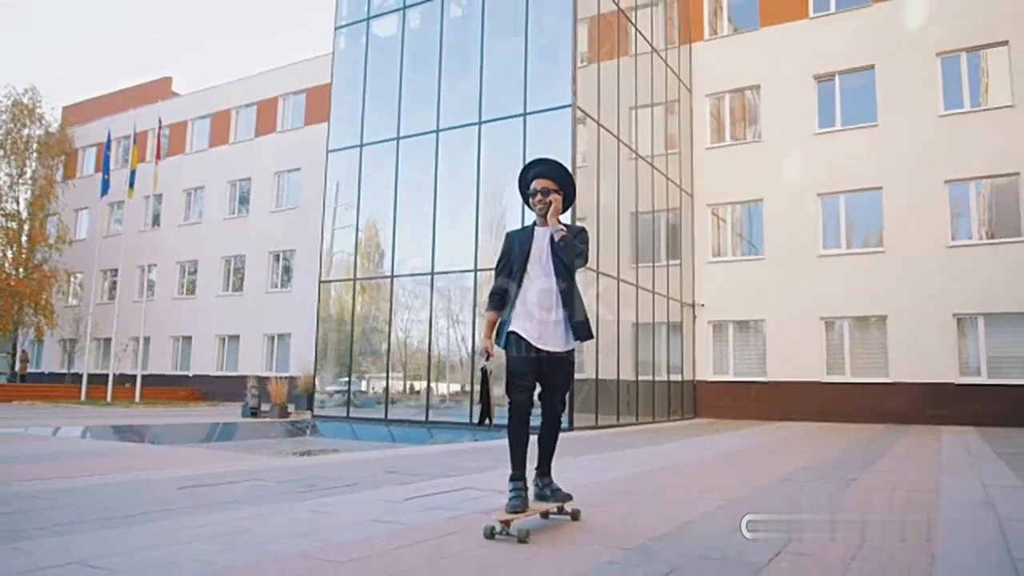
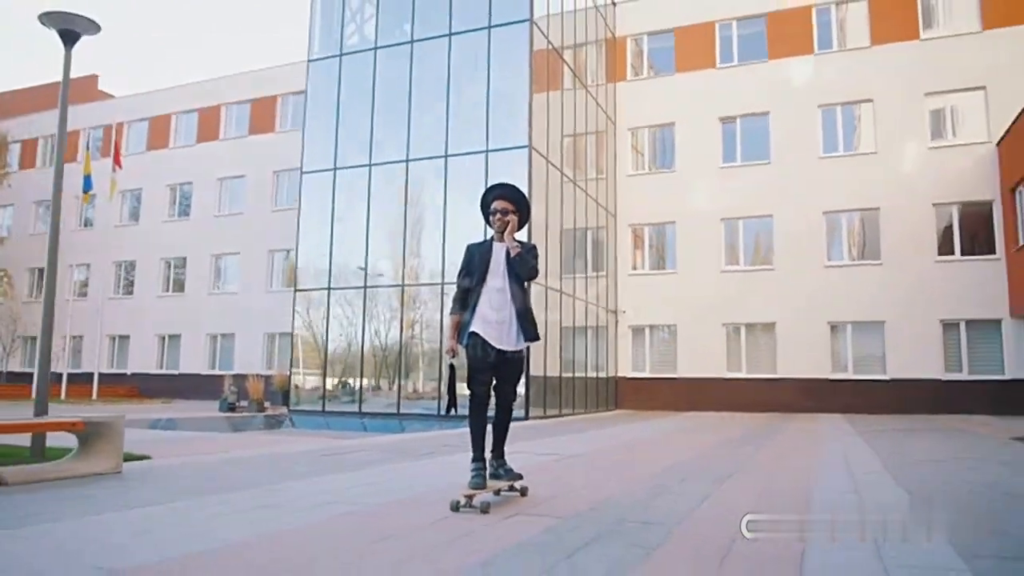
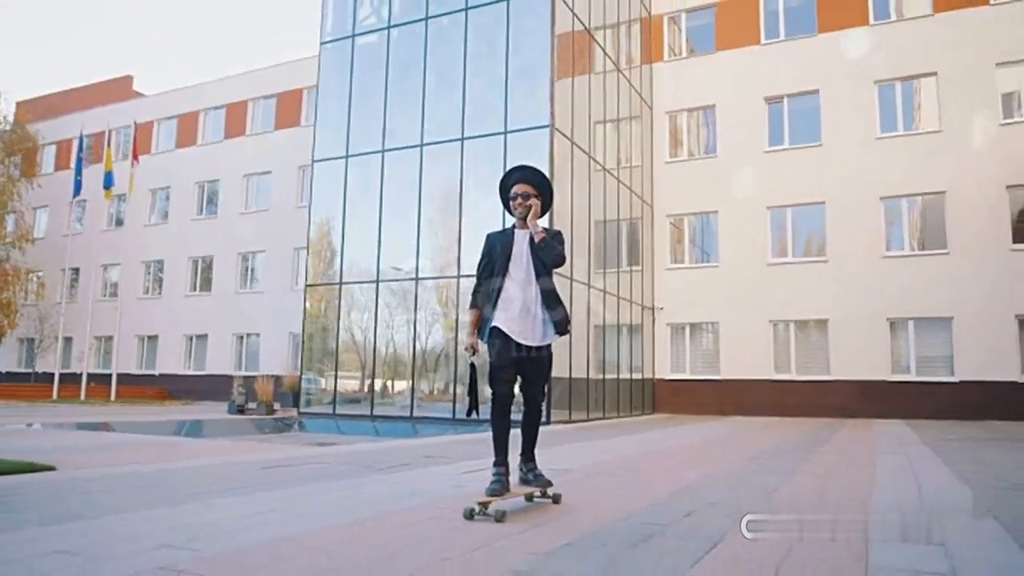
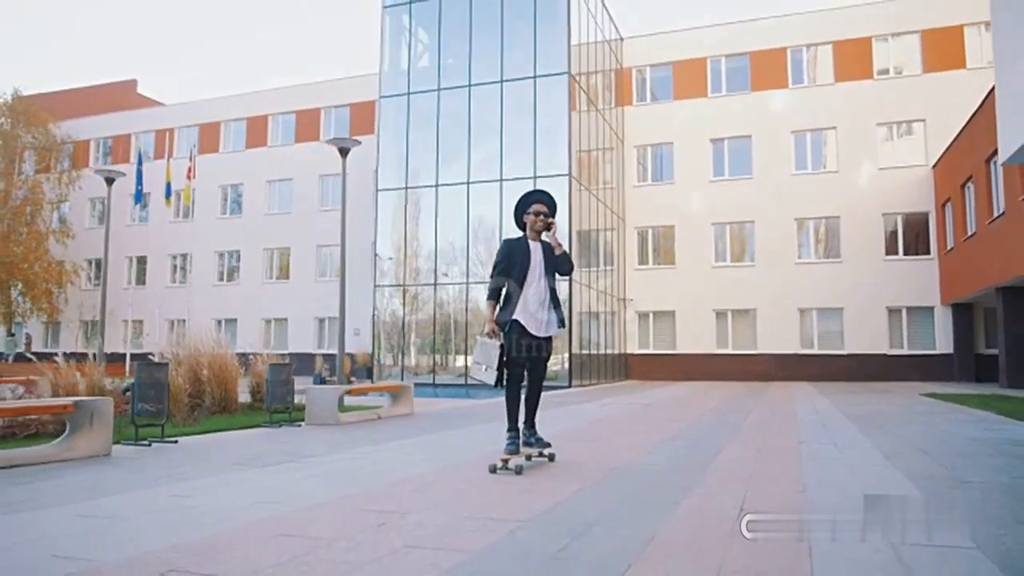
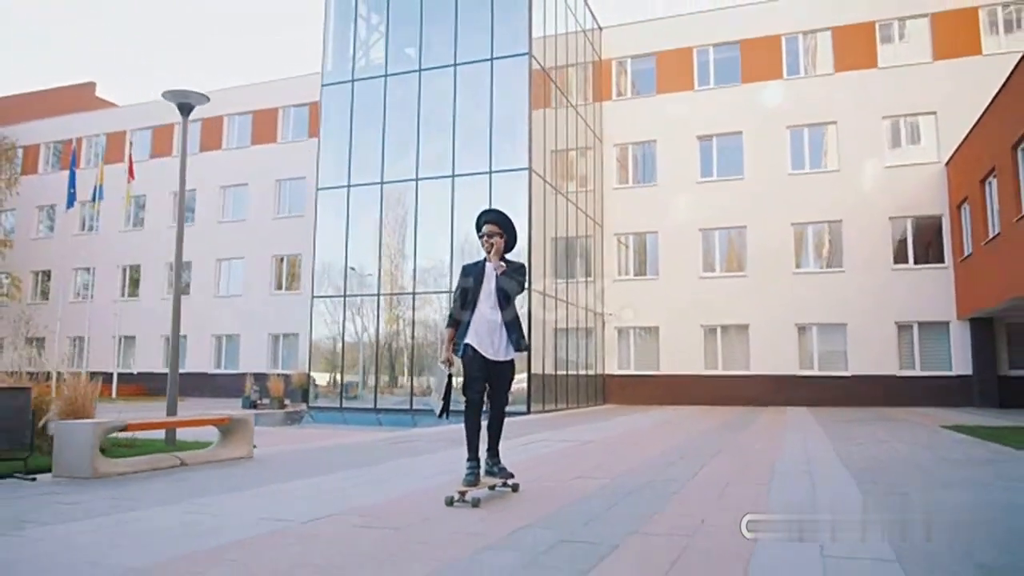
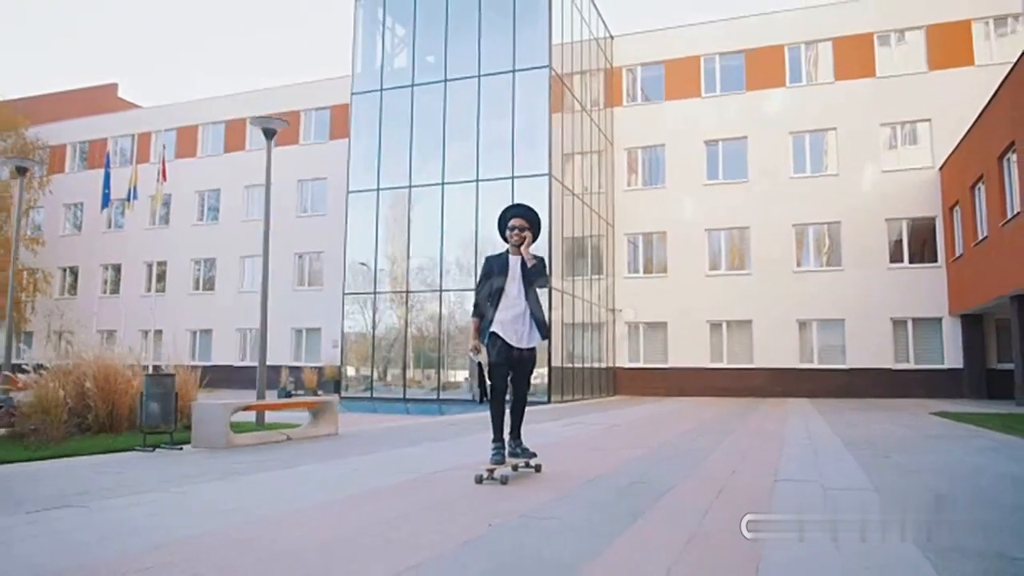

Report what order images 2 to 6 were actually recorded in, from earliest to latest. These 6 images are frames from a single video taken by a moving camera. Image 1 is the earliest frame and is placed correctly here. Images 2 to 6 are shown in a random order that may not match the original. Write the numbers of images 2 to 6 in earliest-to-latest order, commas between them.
3, 2, 5, 6, 4
